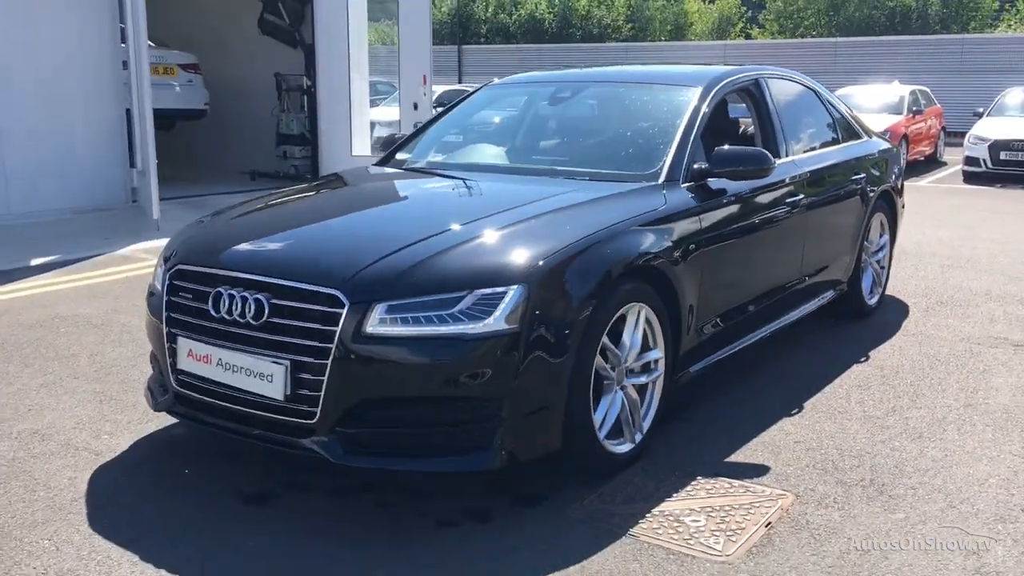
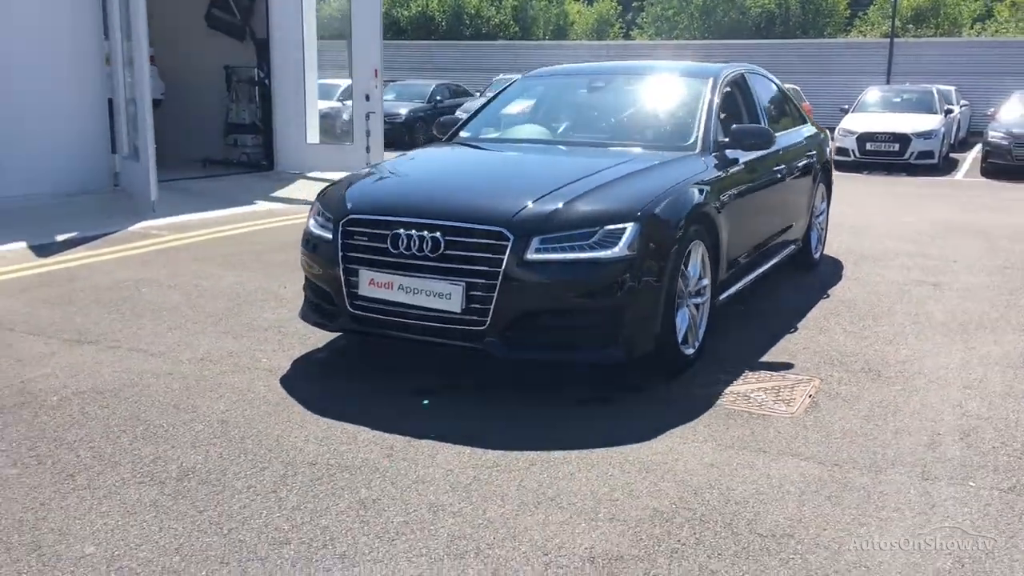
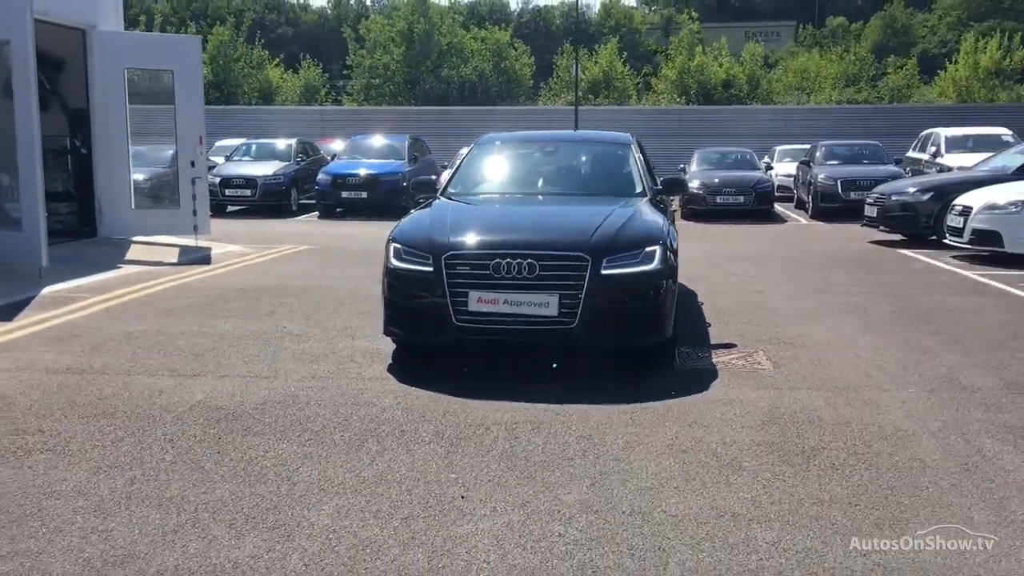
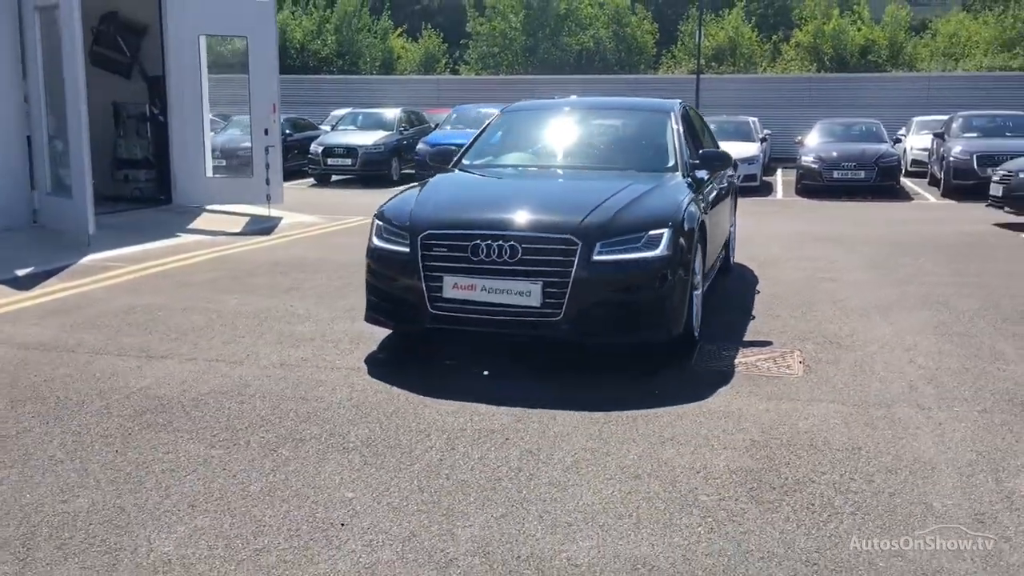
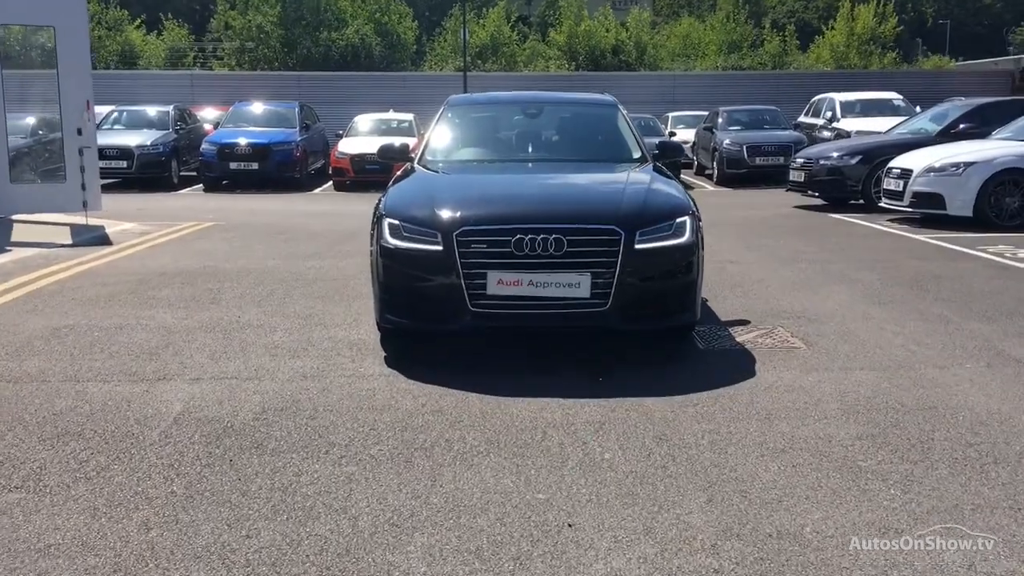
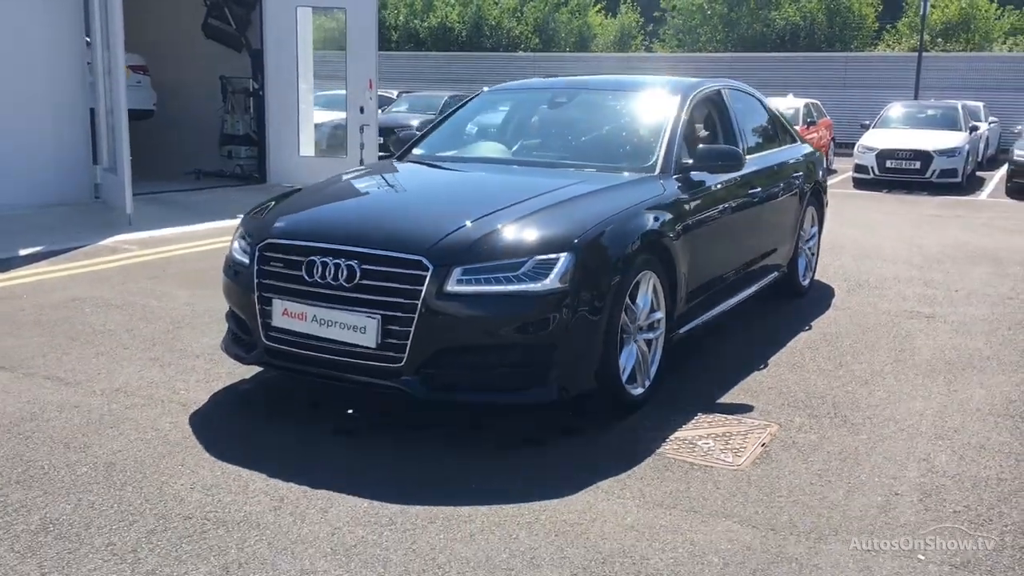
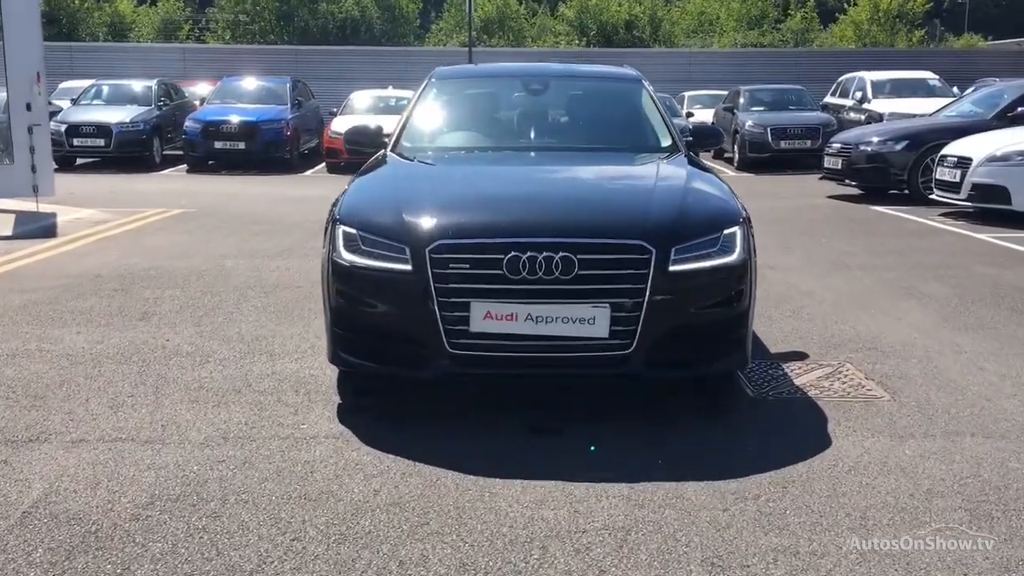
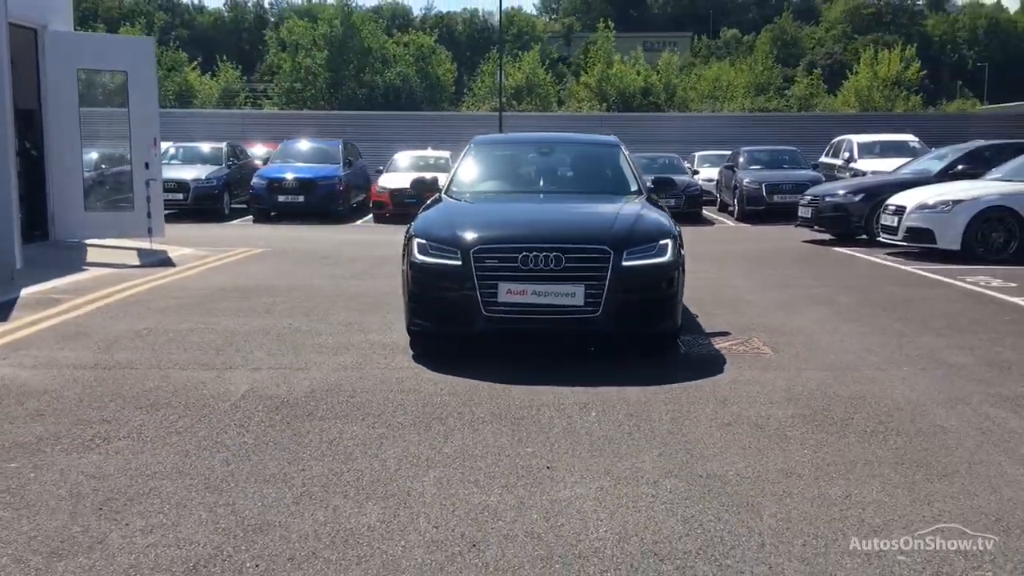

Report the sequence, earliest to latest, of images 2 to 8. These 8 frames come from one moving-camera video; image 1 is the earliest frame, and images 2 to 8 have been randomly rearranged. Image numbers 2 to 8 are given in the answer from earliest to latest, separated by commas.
6, 2, 4, 3, 8, 5, 7
